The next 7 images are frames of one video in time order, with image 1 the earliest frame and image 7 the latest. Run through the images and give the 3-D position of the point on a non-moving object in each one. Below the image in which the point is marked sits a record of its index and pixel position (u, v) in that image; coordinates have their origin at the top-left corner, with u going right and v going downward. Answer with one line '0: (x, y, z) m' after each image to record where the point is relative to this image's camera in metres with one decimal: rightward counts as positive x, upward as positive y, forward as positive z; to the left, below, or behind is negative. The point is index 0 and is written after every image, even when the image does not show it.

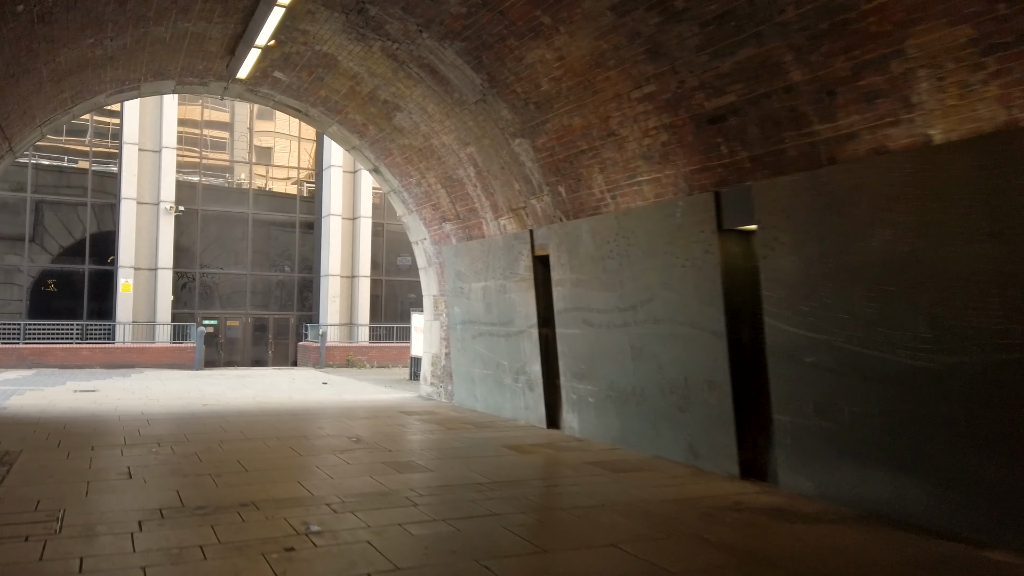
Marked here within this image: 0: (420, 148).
0: (-1.5, +2.3, +12.3) m
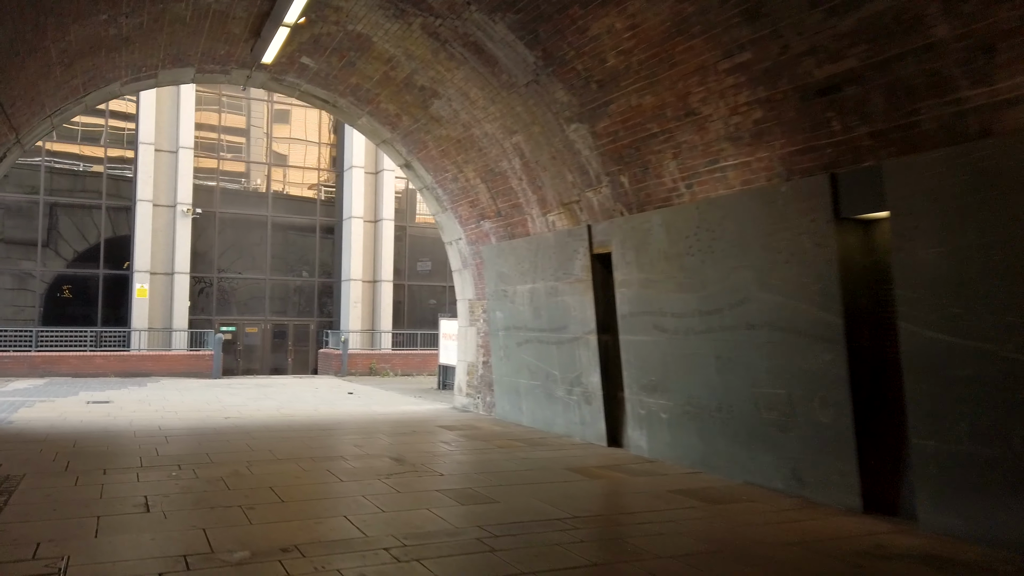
0: (-0.8, +2.2, +11.4) m
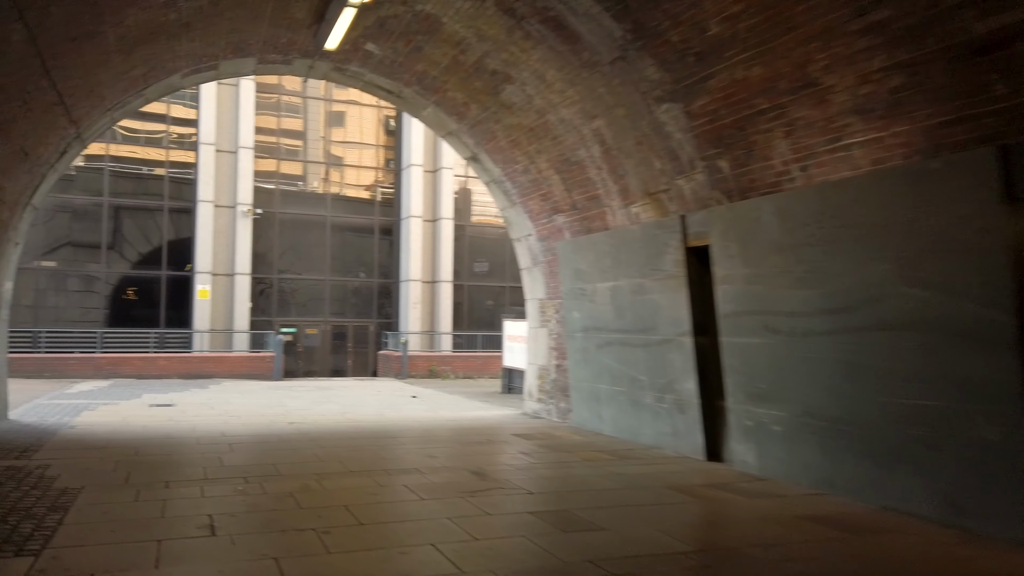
0: (+0.3, +2.3, +10.6) m
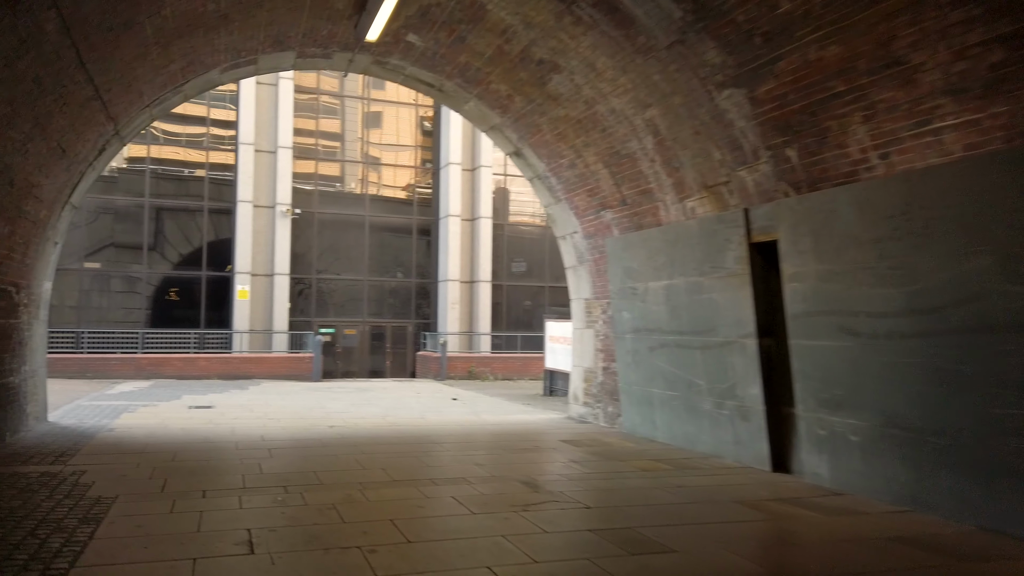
0: (+0.9, +2.3, +10.1) m
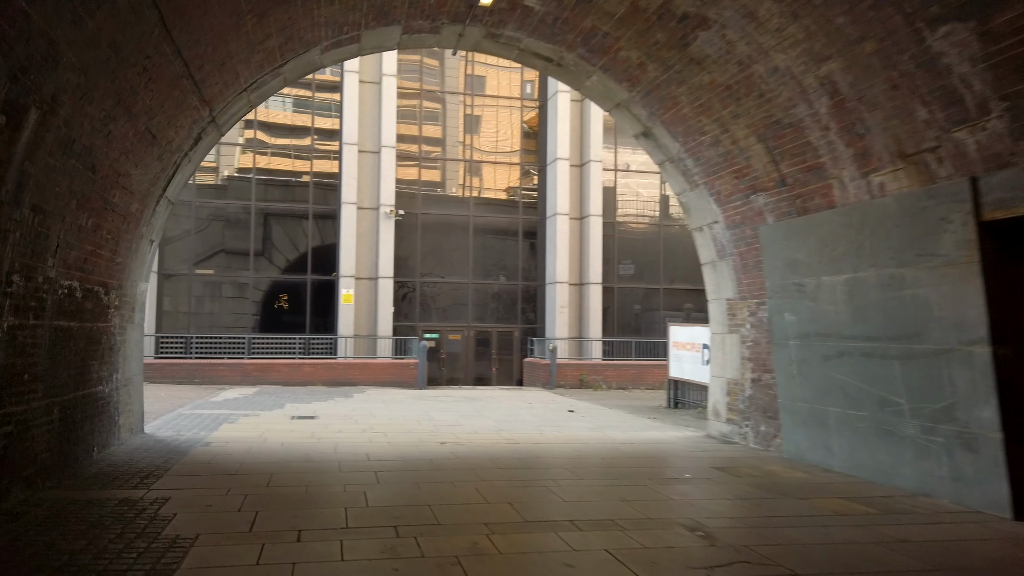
0: (+2.5, +2.3, +8.6) m
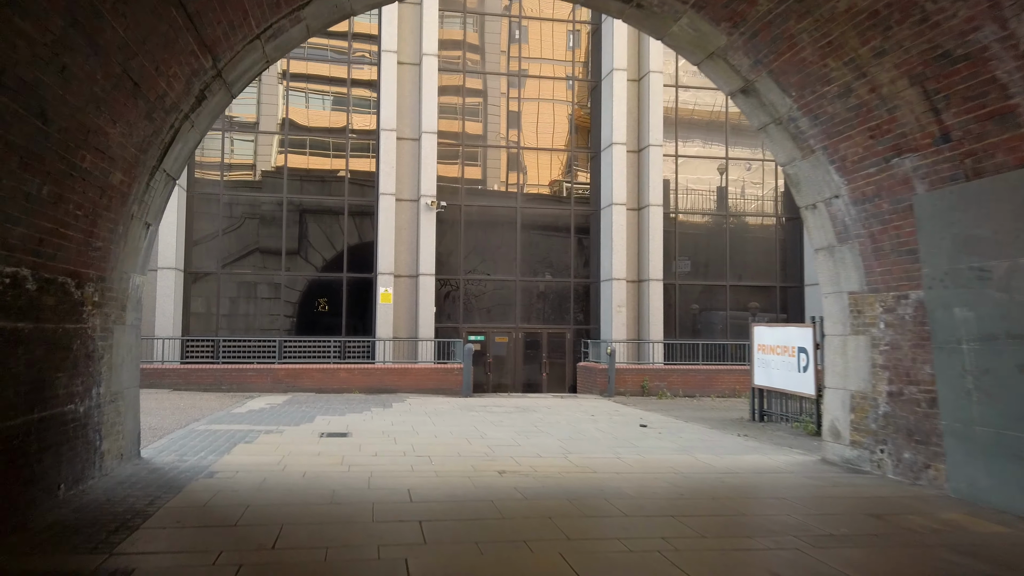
0: (+3.1, +2.4, +6.6) m
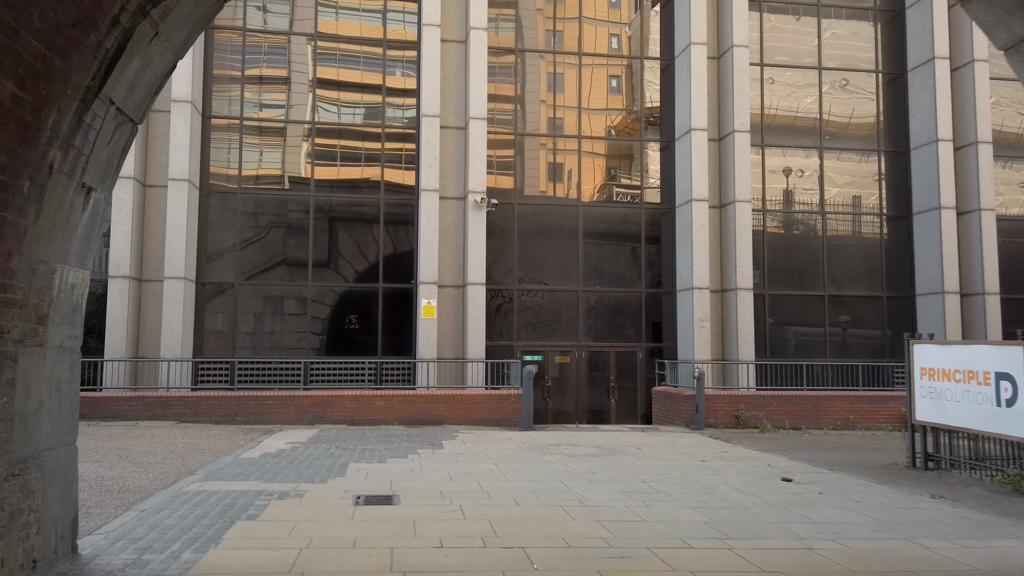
0: (+4.0, +2.5, +3.6) m
